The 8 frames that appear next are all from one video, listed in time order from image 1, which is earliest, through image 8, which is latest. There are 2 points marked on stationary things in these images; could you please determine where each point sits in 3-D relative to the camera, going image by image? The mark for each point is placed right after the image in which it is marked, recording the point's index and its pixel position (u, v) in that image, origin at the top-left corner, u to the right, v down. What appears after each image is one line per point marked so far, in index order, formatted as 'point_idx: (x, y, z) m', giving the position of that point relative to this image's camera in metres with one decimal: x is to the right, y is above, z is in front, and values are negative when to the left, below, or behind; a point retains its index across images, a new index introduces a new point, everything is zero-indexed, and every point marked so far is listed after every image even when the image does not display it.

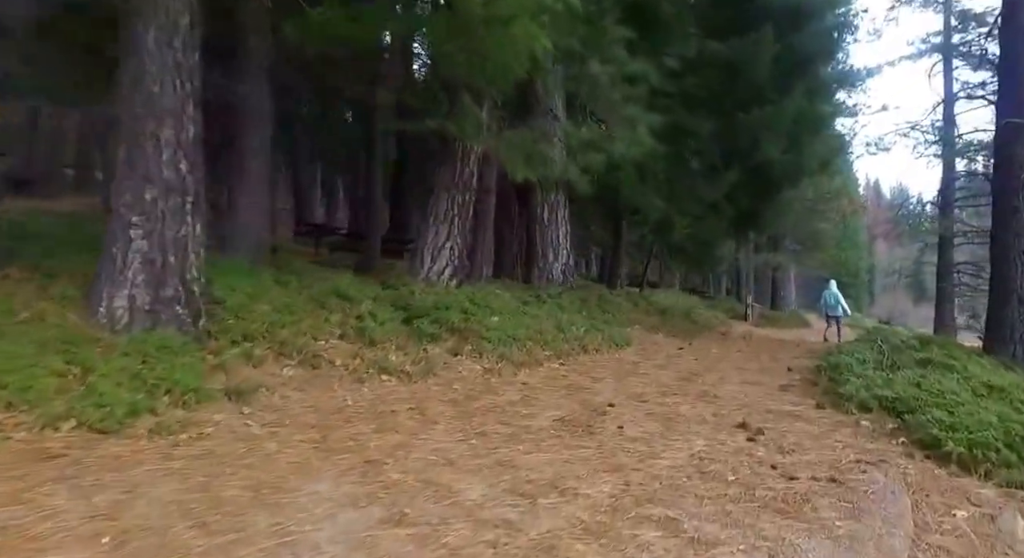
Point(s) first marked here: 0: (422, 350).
0: (-0.8, -0.6, +5.3) m
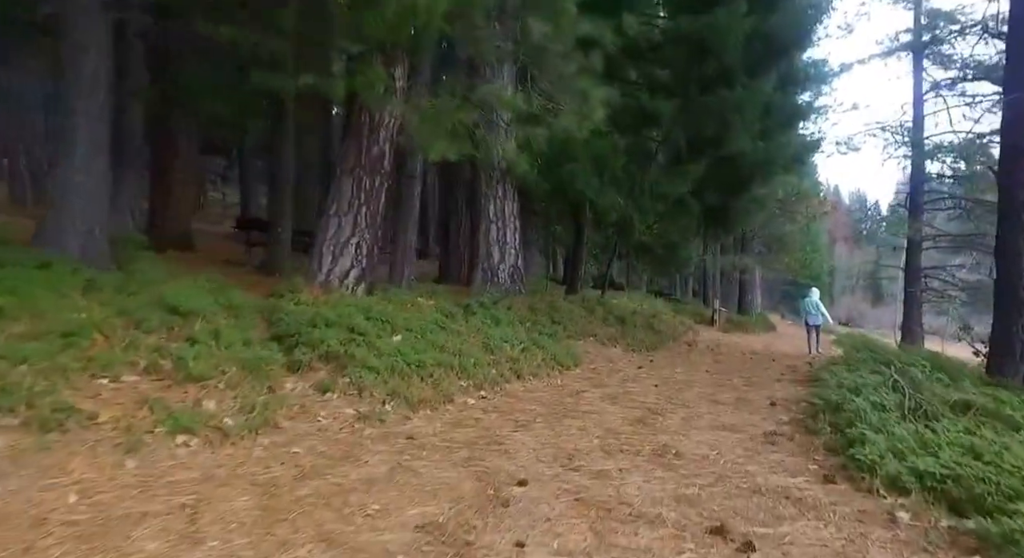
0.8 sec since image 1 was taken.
0: (-1.5, -0.7, +3.7) m
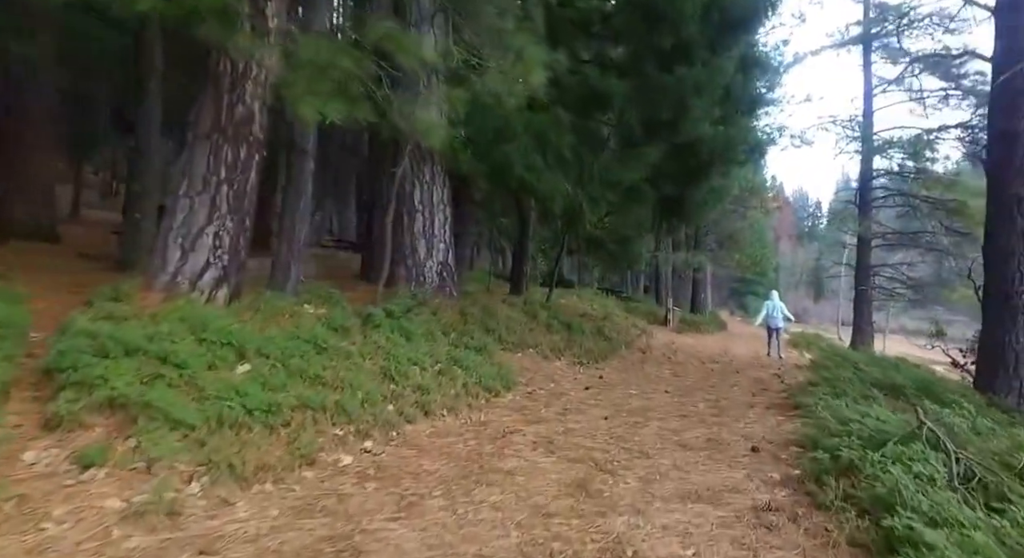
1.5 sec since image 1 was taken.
0: (-2.0, -0.7, +2.3) m
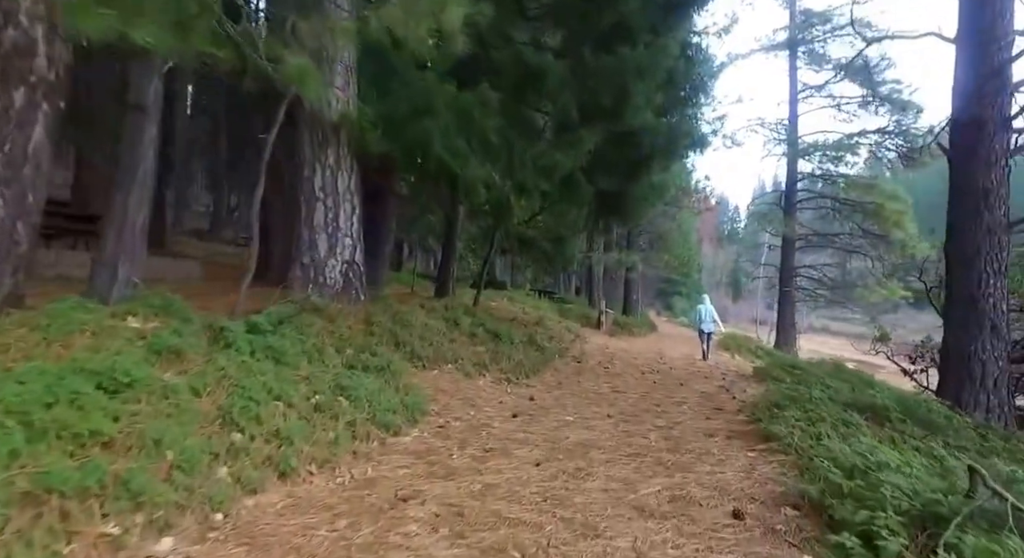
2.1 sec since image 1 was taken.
0: (-2.3, -0.7, +0.8) m
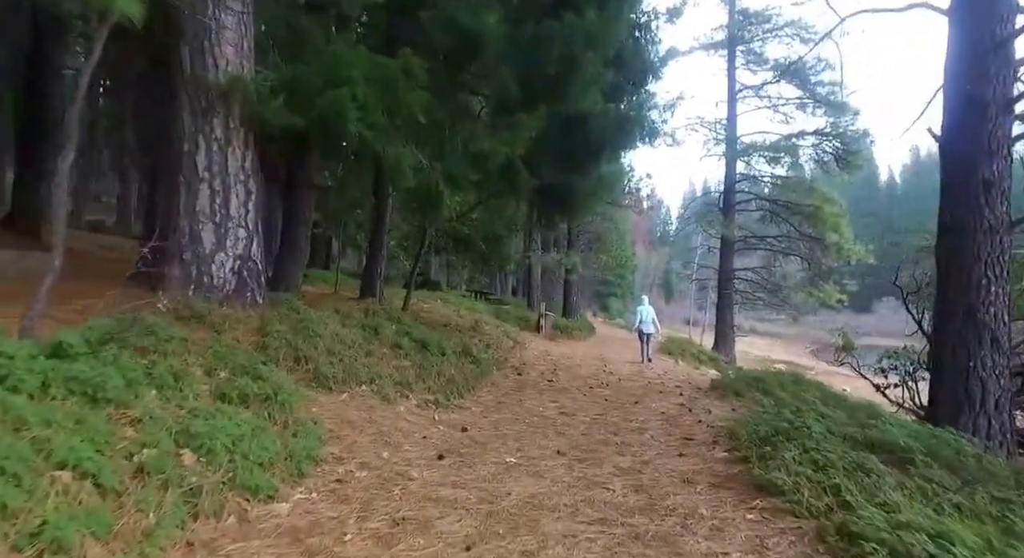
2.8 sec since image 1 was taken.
0: (-2.4, -0.7, -0.5) m
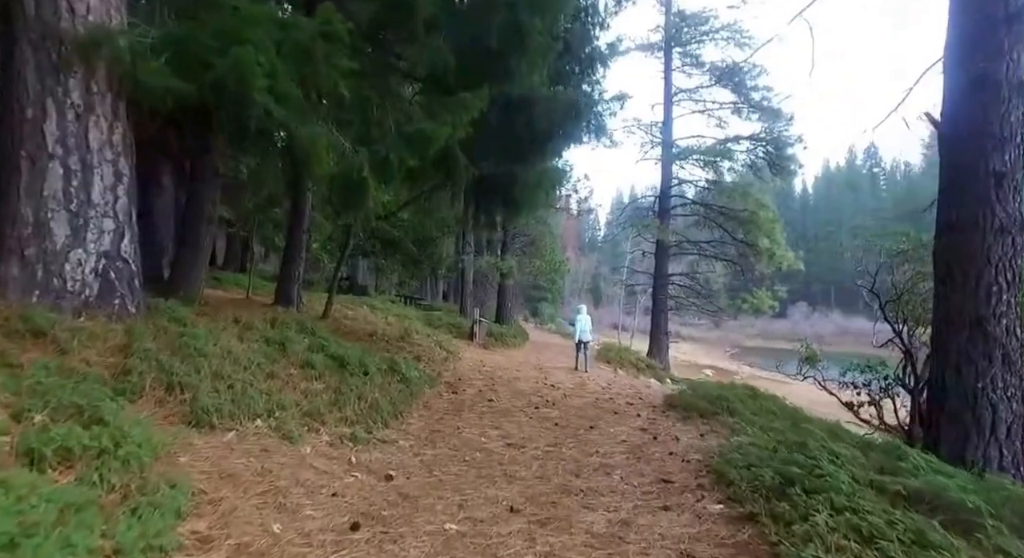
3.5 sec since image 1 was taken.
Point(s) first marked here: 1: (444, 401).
0: (-2.1, -0.7, -1.8) m
1: (-0.8, -1.3, +6.7) m
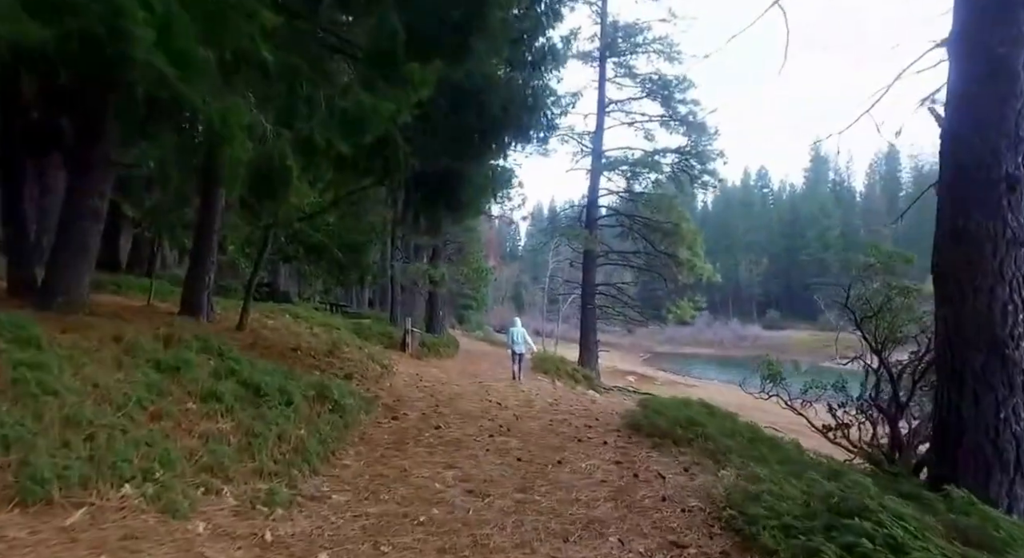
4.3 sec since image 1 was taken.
0: (-1.6, -0.7, -2.9) m
1: (-1.2, -1.4, +5.6) m
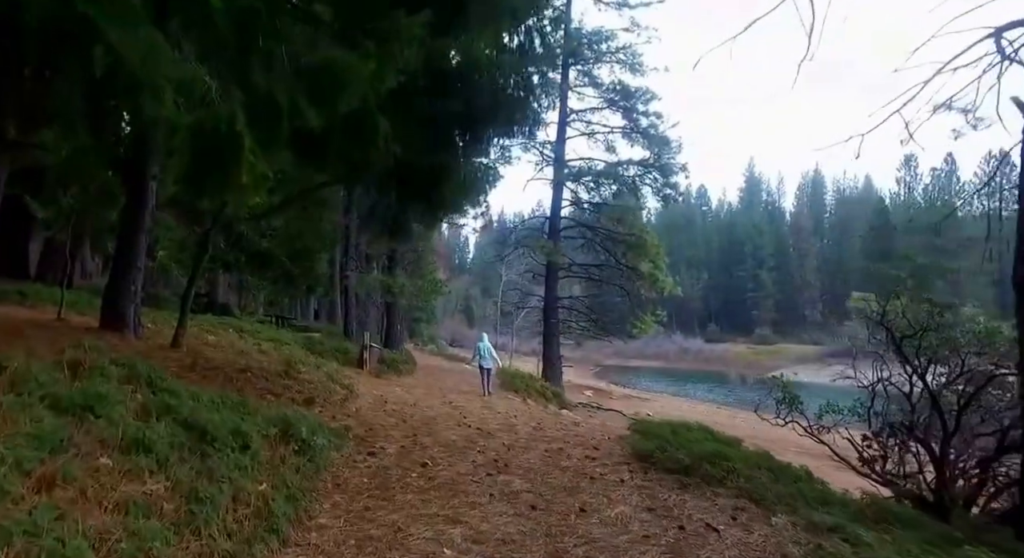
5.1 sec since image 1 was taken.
0: (-0.8, -0.5, -3.9) m
1: (-1.2, -1.5, +4.6) m
